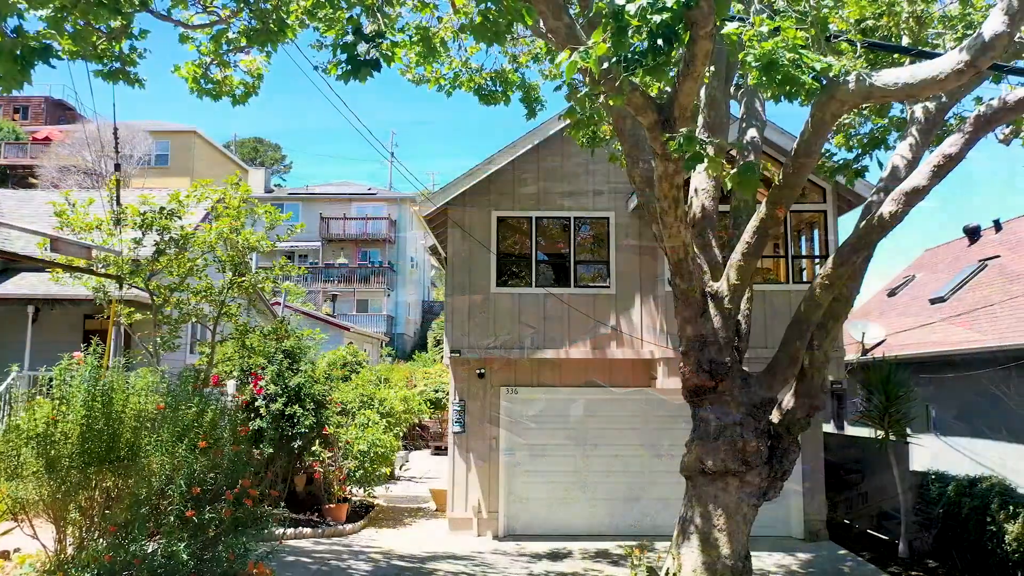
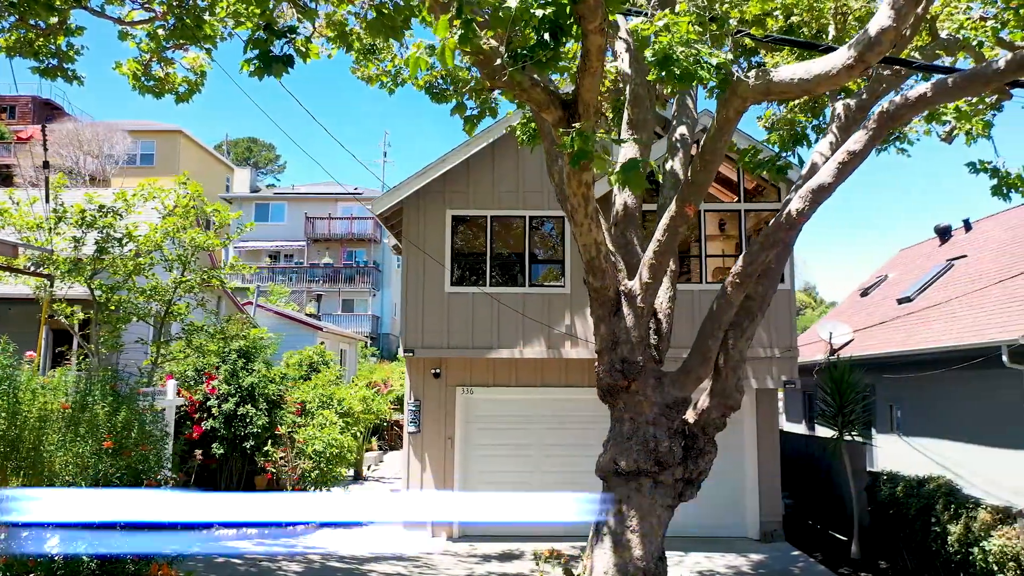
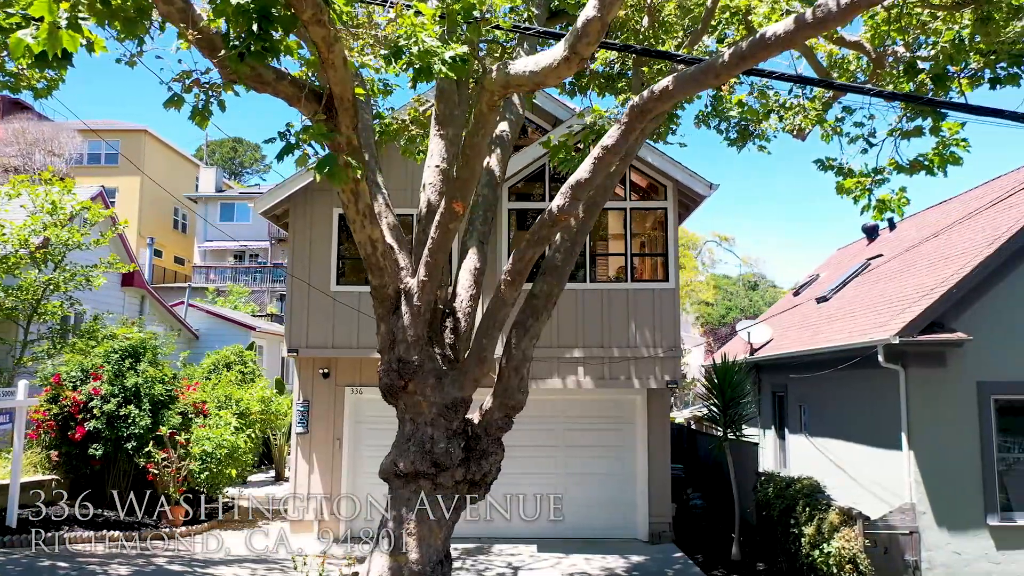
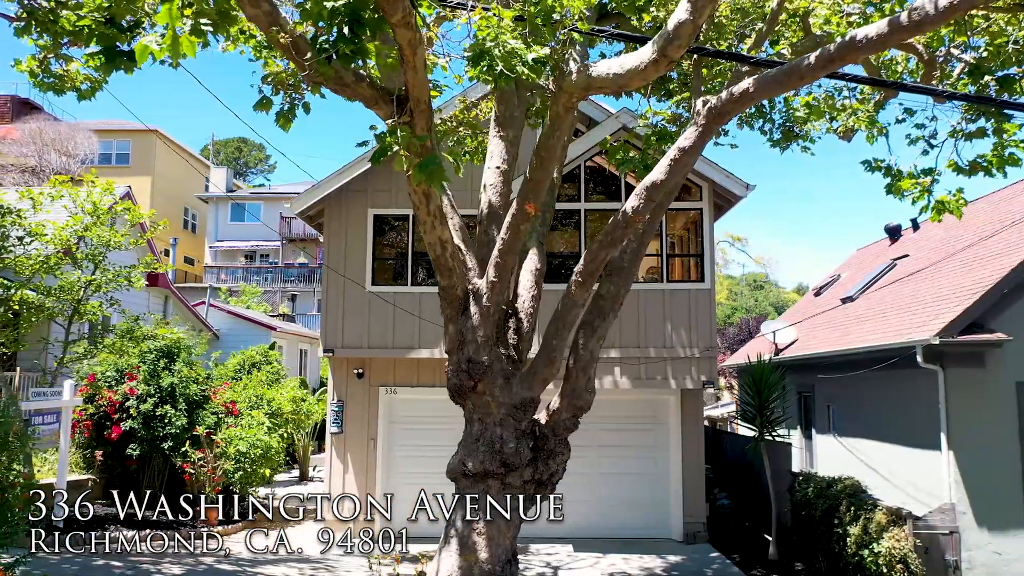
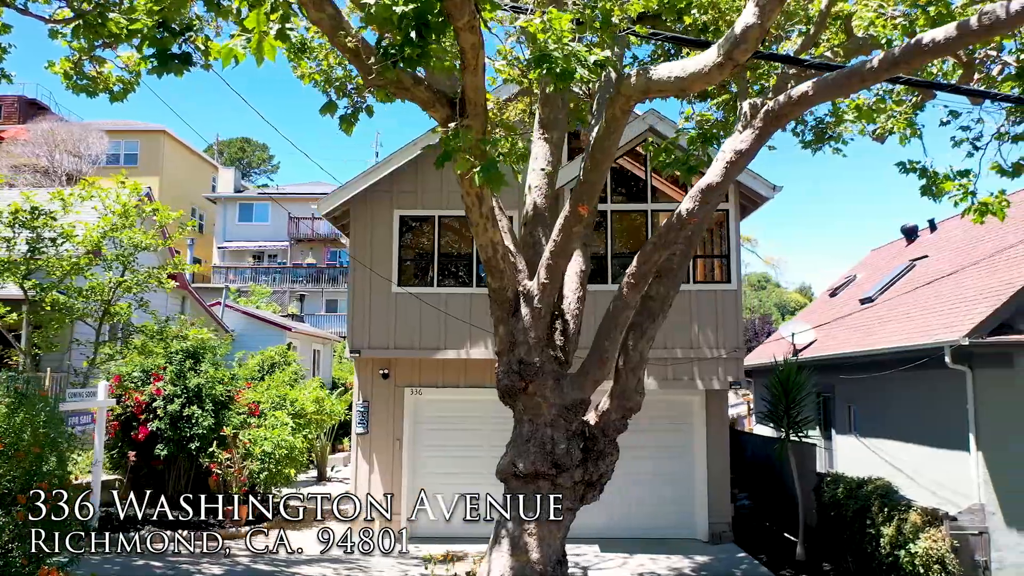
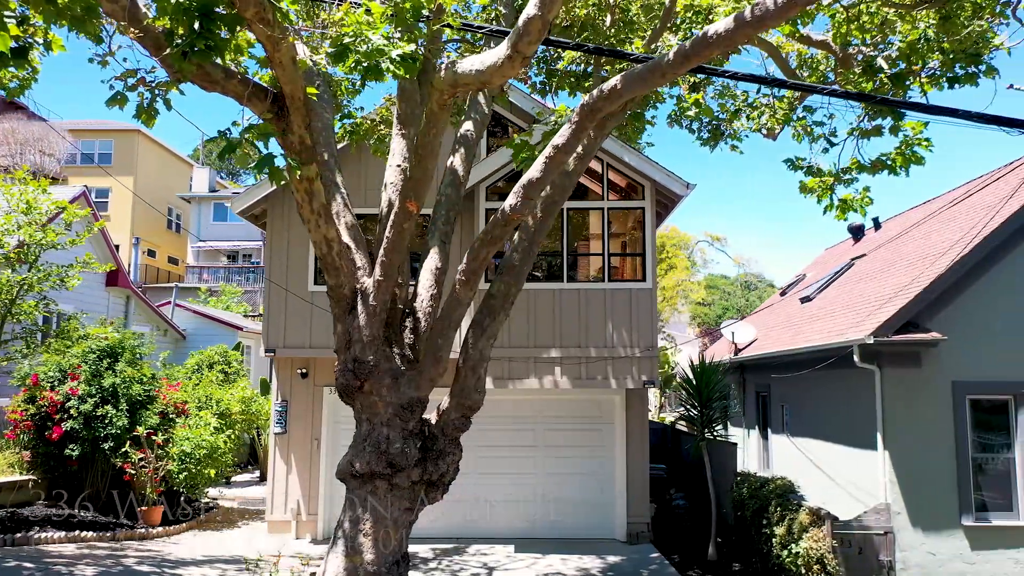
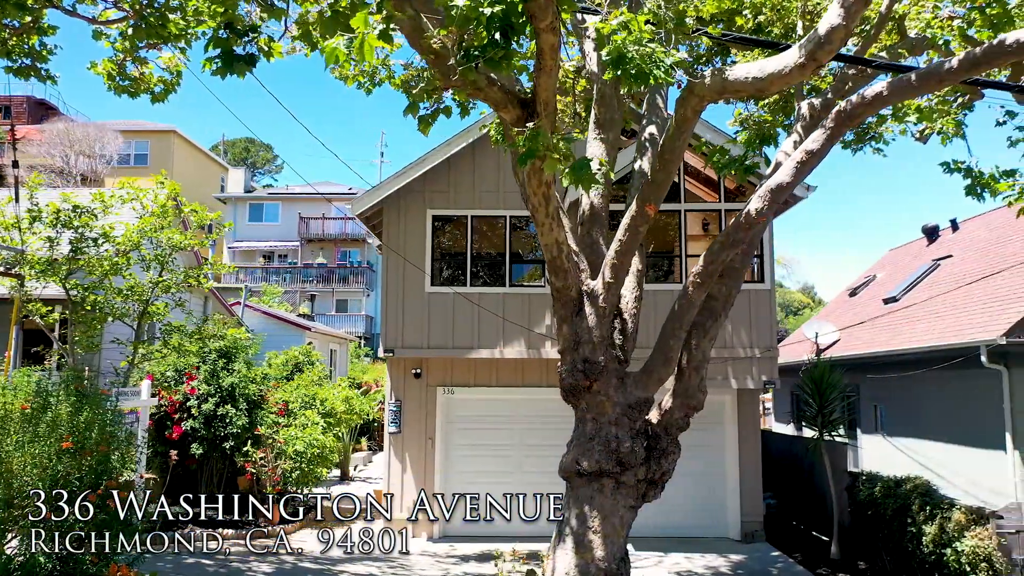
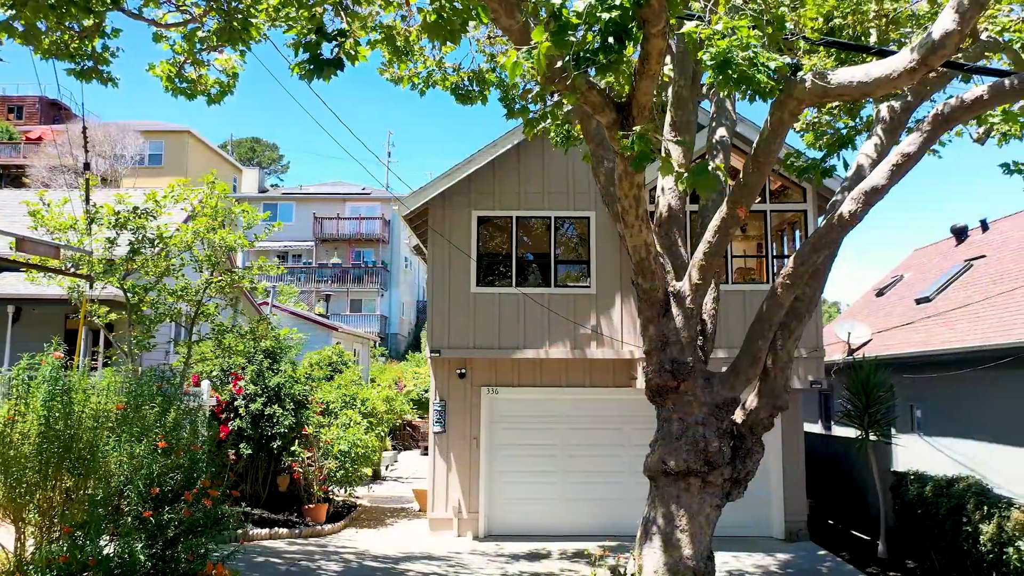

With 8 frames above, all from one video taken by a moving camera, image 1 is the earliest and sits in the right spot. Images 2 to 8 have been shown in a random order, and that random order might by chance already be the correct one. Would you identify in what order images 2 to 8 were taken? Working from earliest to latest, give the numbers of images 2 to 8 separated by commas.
8, 2, 7, 5, 4, 3, 6
